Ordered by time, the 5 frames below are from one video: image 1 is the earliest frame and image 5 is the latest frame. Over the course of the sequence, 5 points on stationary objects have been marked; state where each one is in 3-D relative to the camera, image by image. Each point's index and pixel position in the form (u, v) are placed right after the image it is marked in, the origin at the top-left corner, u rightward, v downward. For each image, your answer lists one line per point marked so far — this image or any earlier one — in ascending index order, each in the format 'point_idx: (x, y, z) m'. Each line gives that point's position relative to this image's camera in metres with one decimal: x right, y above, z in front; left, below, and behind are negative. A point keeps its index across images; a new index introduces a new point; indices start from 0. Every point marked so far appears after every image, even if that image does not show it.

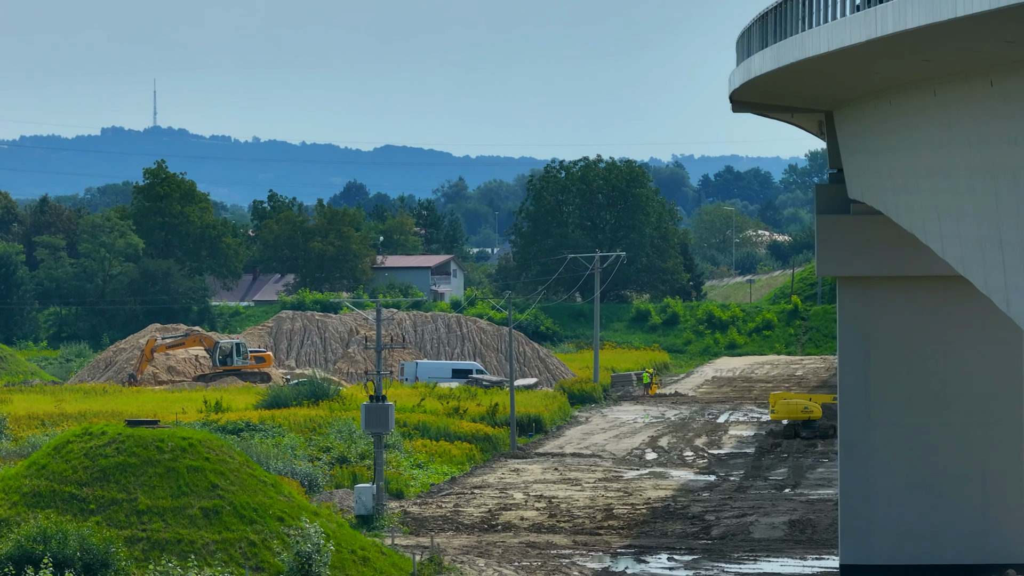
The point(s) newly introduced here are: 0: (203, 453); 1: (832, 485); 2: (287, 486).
0: (-4.8, -2.6, +18.1) m
1: (+5.5, -3.4, +19.8) m
2: (-3.9, -3.4, +20.8) m
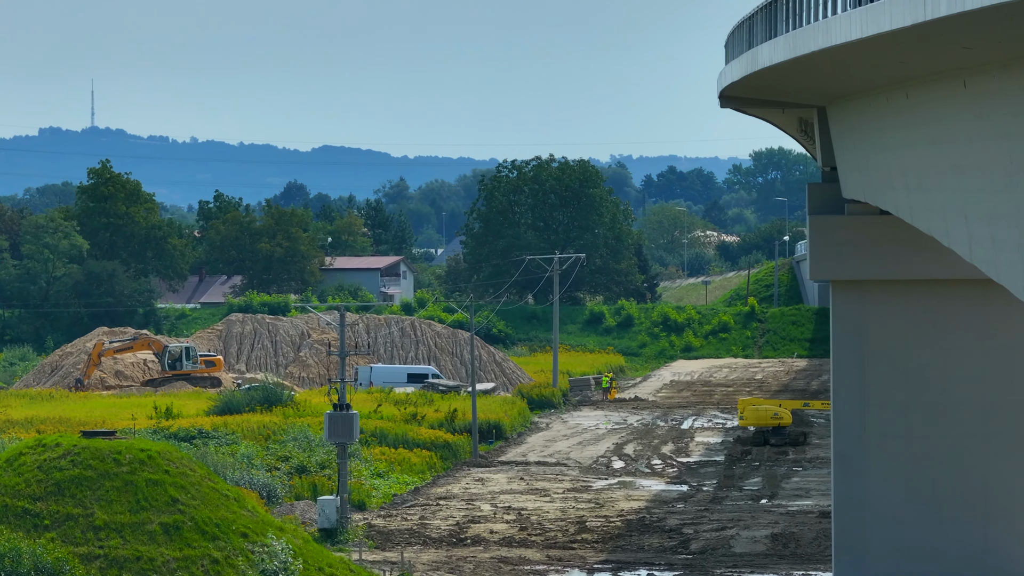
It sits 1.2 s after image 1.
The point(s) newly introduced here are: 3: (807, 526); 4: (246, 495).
0: (-5.2, -2.7, +17.4) m
1: (+5.0, -3.5, +19.5) m
2: (-4.5, -3.5, +20.0) m
3: (+4.4, -3.5, +17.2) m
4: (-4.3, -3.4, +19.0) m
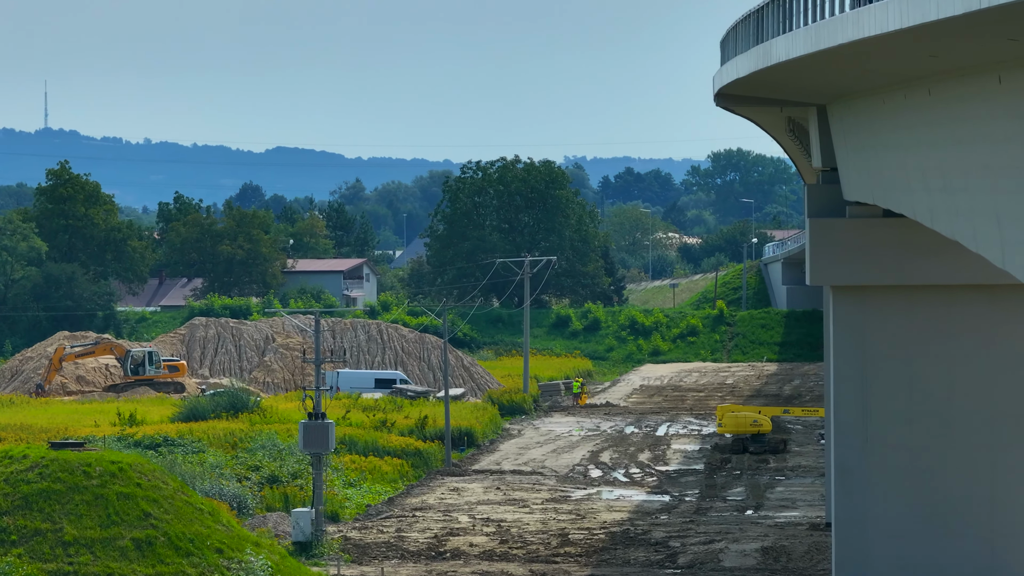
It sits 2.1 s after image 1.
0: (-5.5, -2.8, +16.8) m
1: (+4.7, -3.6, +19.2) m
2: (-4.8, -3.7, +19.5) m
3: (+4.1, -3.6, +16.9) m
4: (-4.6, -3.6, +18.4) m
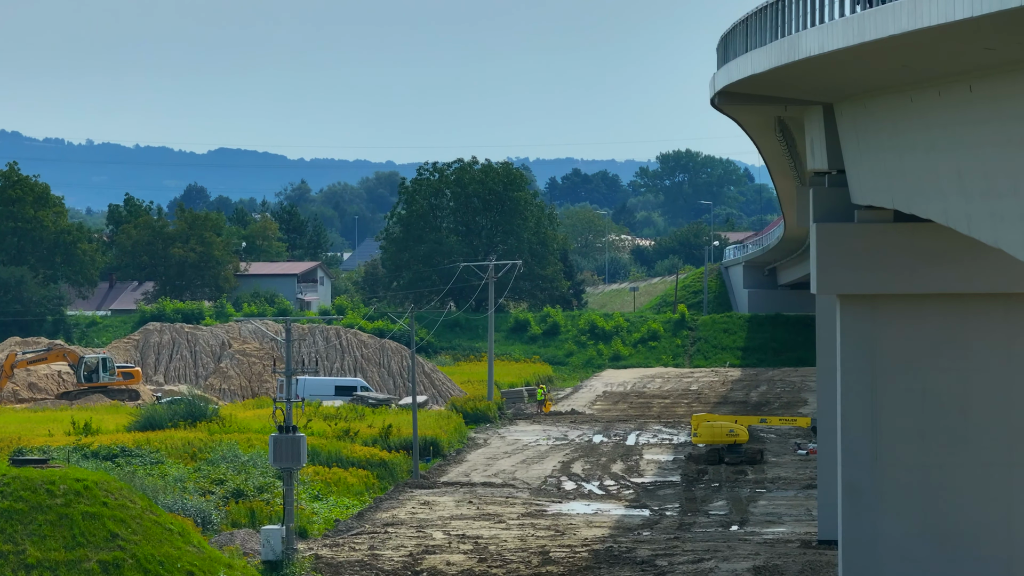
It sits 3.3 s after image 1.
0: (-5.7, -3.0, +16.1) m
1: (+4.4, -3.8, +18.9) m
2: (-5.1, -3.9, +18.8) m
3: (+3.9, -3.8, +16.5) m
4: (-4.9, -3.8, +17.8) m
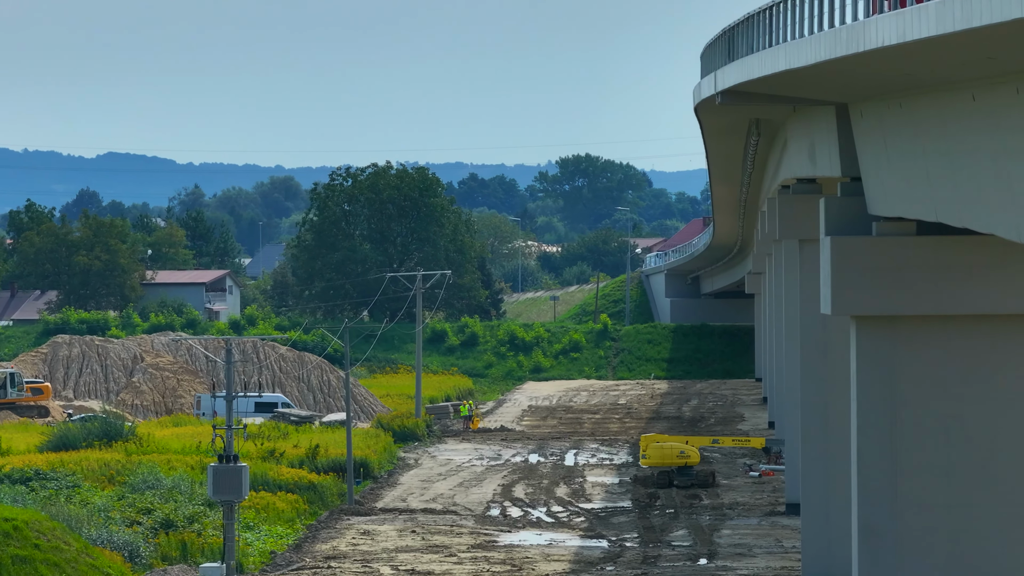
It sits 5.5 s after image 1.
0: (-6.2, -3.4, +14.8) m
1: (+3.7, -4.1, +18.3) m
2: (-5.8, -4.3, +17.5) m
3: (+3.4, -4.1, +15.9) m
4: (-5.5, -4.2, +16.5) m
